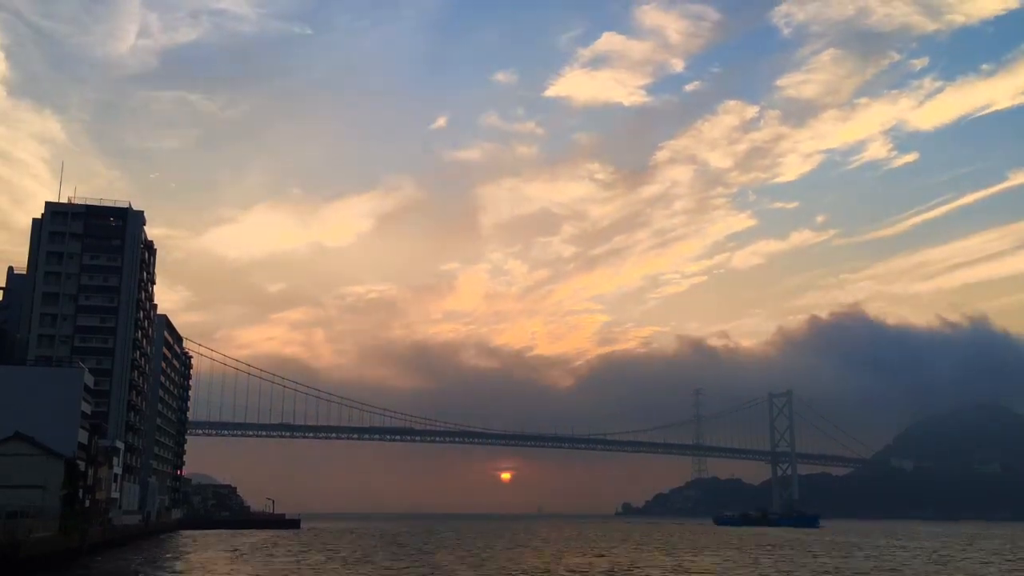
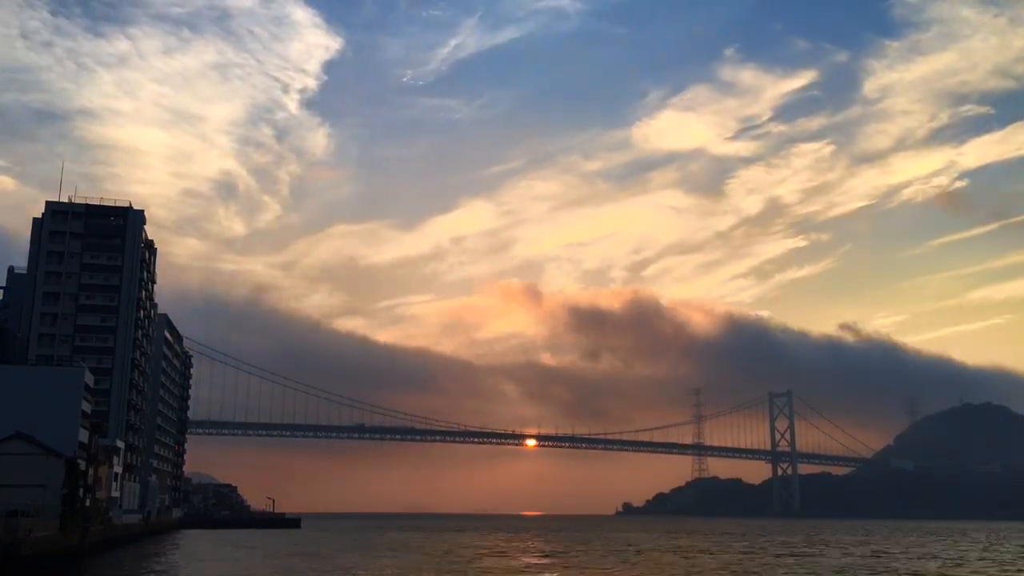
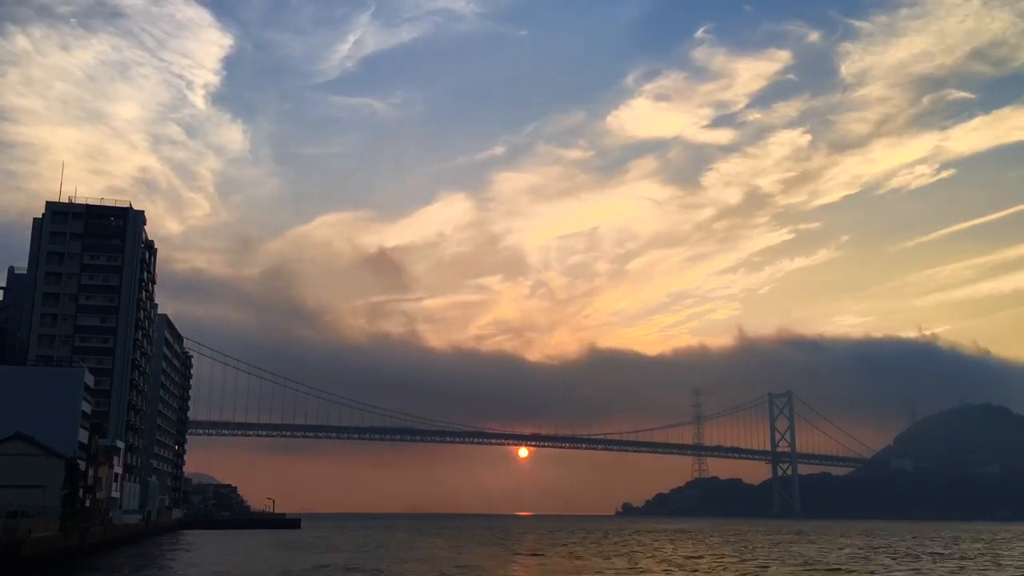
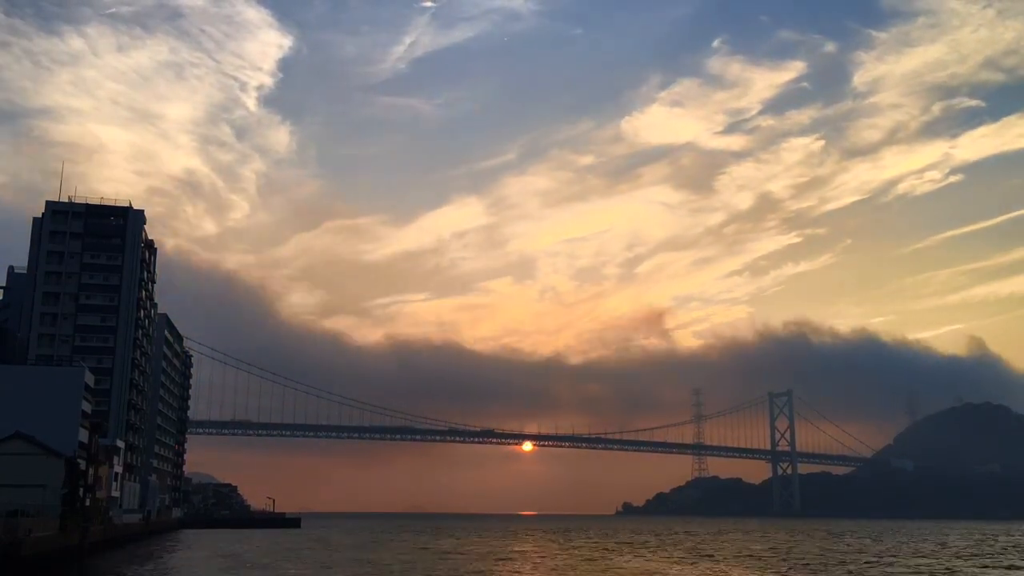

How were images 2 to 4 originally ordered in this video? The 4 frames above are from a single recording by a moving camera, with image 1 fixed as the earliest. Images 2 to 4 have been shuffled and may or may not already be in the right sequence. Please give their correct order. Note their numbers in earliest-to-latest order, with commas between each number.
3, 4, 2
